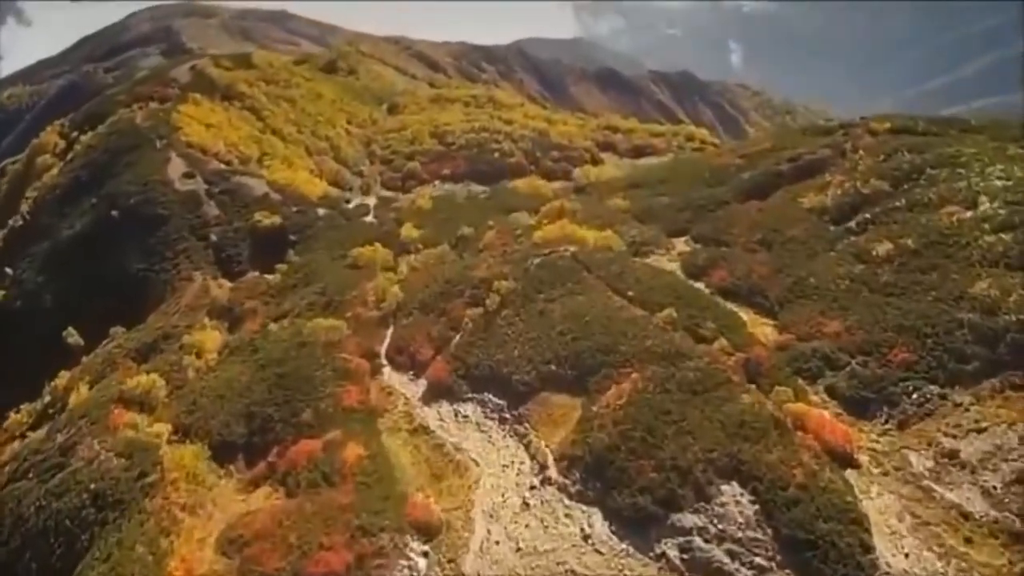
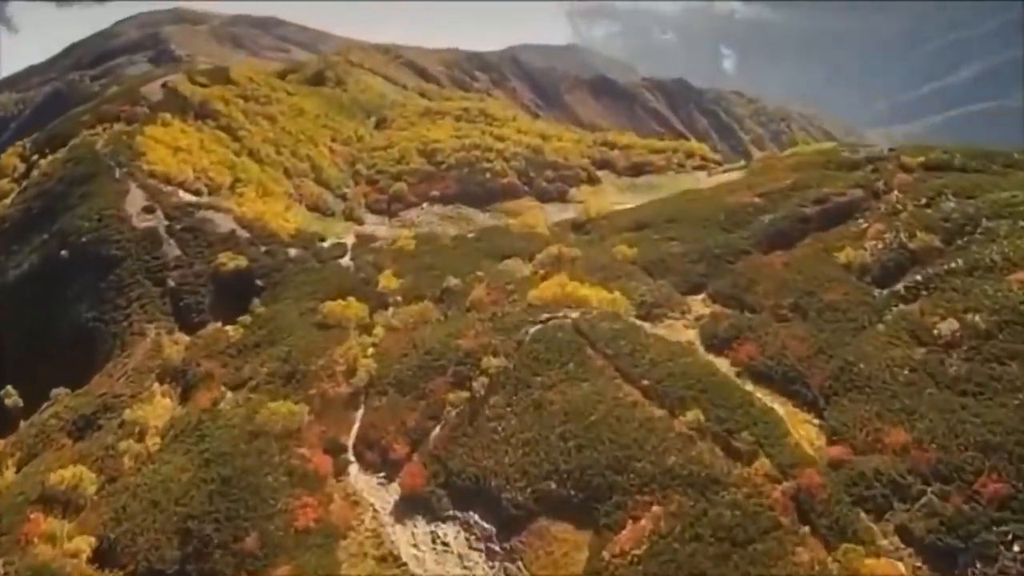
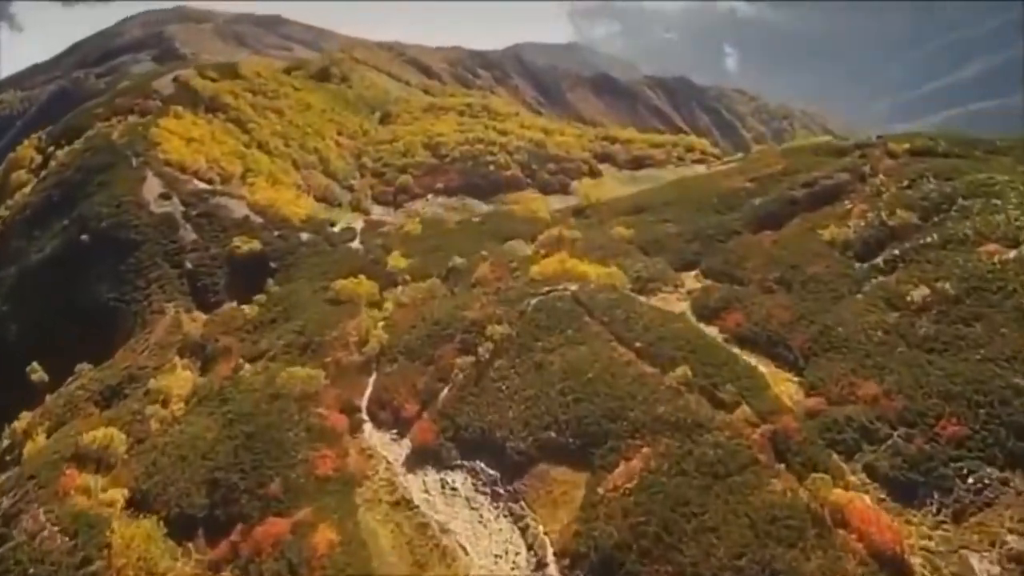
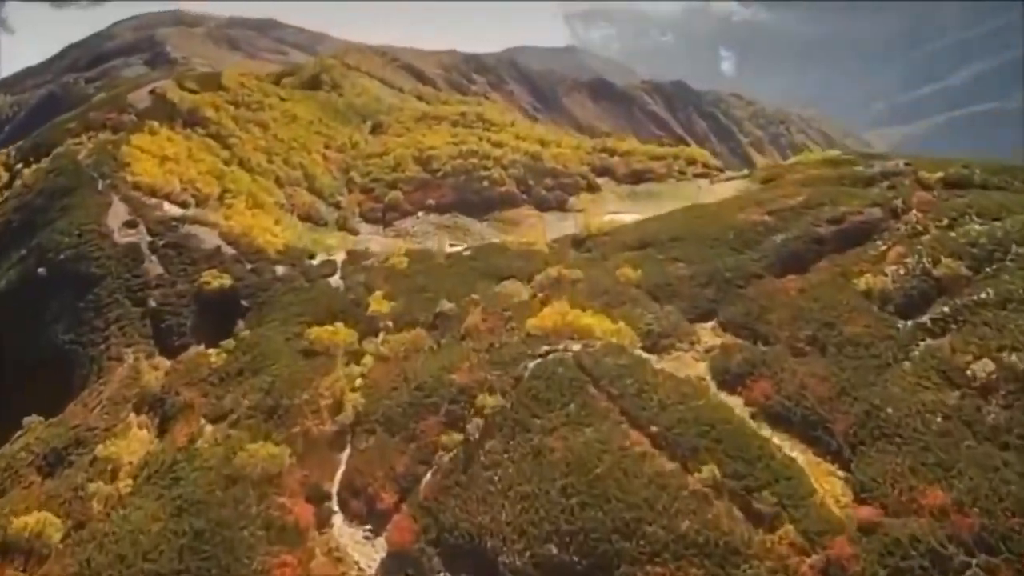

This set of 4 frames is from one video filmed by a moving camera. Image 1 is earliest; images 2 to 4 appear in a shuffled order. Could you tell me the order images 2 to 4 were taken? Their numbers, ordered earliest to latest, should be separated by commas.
3, 2, 4
